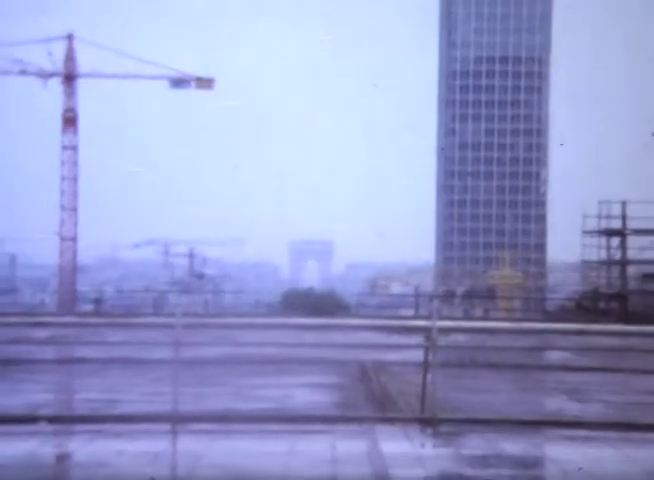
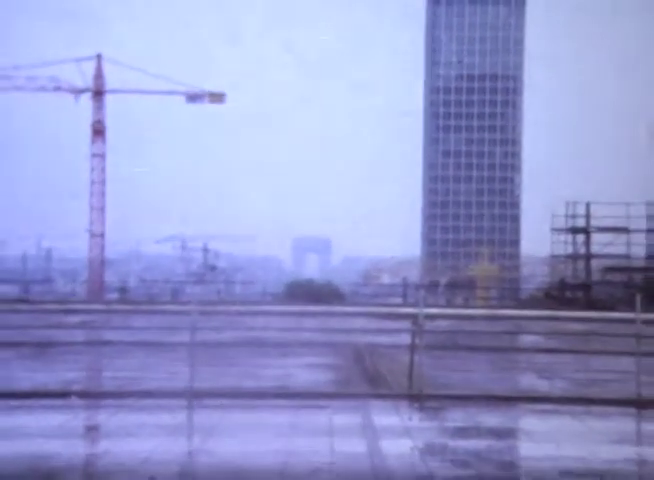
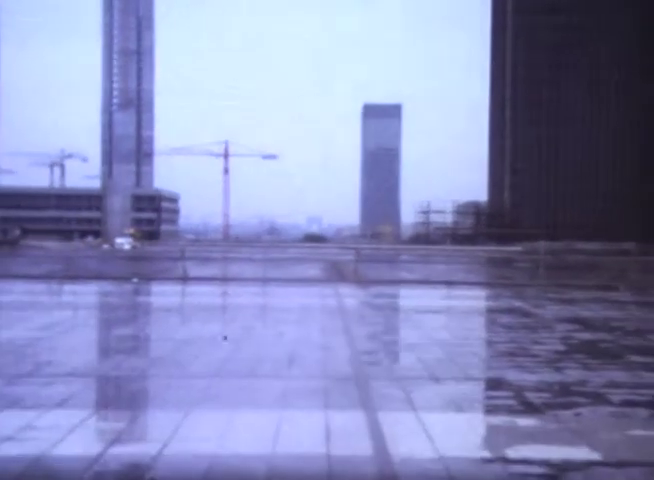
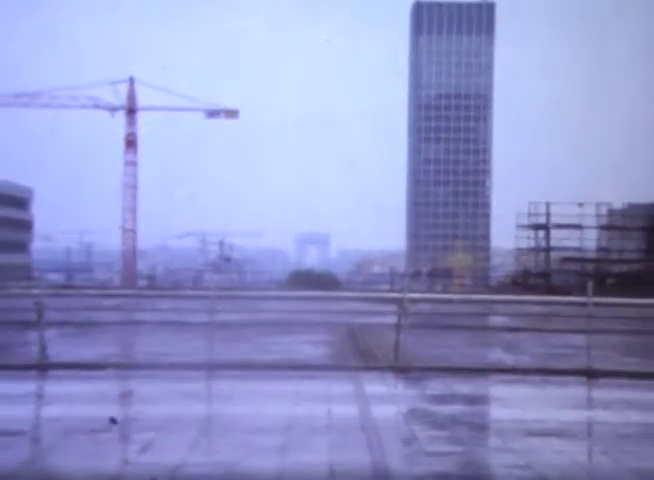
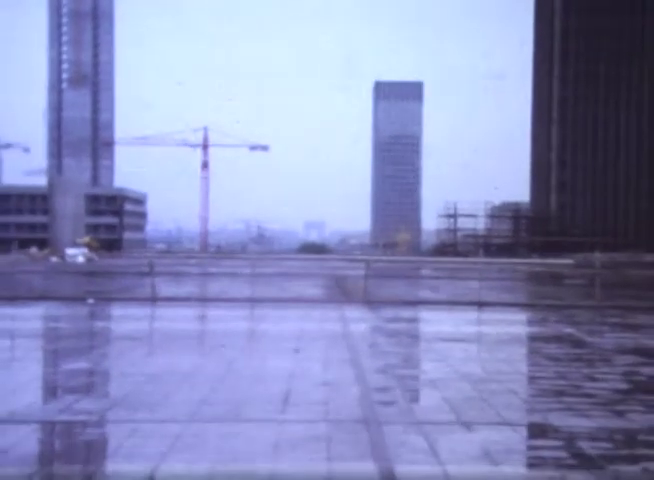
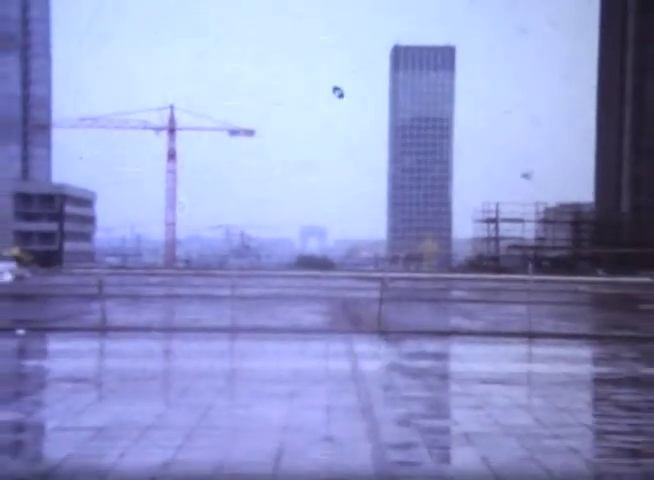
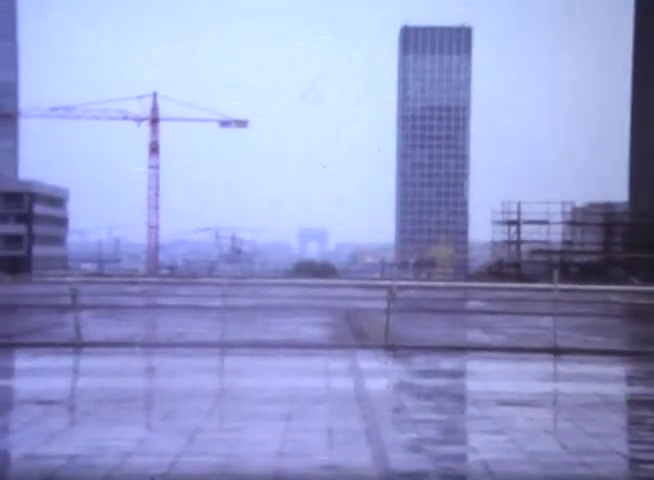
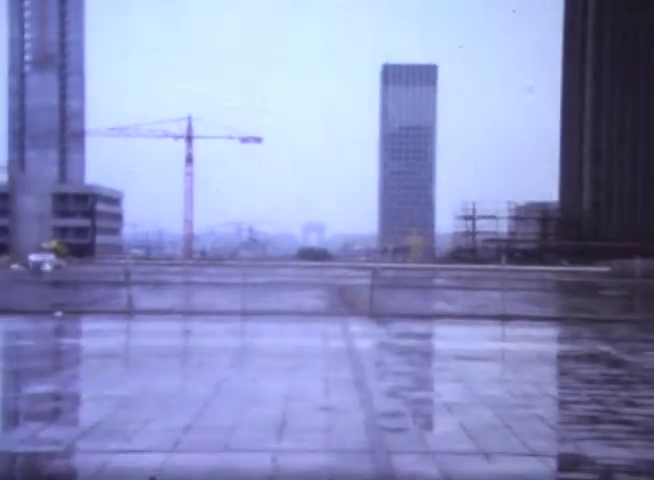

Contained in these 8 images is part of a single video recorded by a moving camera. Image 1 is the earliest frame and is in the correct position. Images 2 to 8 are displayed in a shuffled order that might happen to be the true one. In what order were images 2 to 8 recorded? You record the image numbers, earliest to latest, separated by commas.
2, 4, 7, 6, 8, 5, 3
